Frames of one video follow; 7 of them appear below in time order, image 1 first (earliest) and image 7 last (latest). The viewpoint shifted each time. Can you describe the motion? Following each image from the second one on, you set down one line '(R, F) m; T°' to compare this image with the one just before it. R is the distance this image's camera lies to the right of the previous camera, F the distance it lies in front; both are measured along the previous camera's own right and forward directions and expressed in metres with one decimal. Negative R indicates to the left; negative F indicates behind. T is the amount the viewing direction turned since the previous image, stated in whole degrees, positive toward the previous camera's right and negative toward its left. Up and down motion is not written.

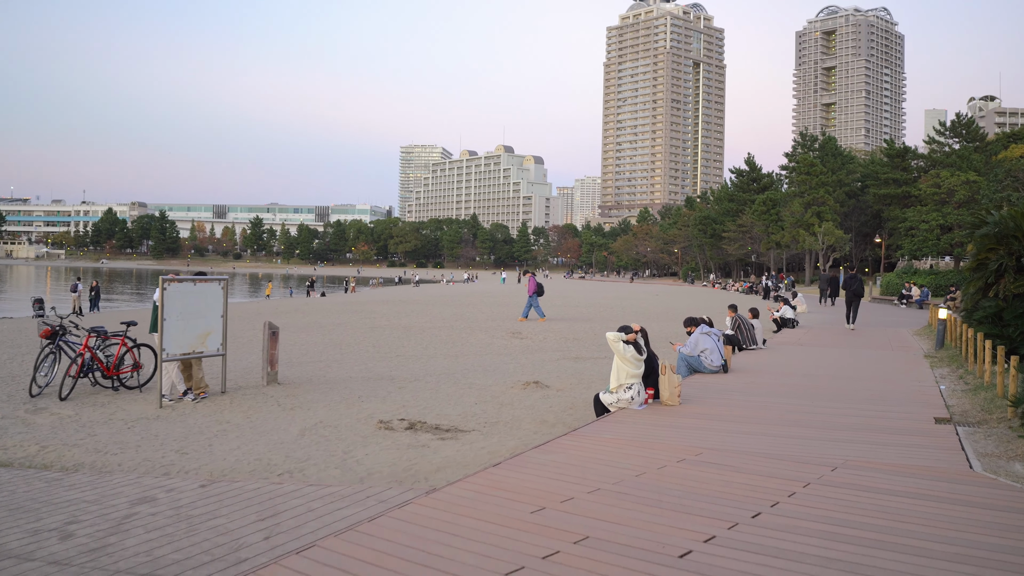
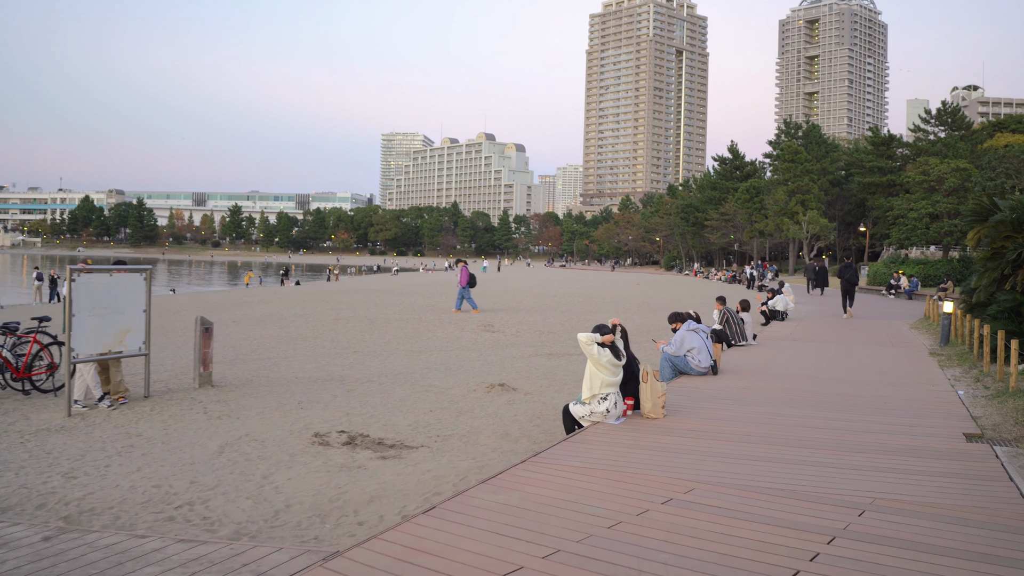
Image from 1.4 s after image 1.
(+0.1, +1.2) m; +1°
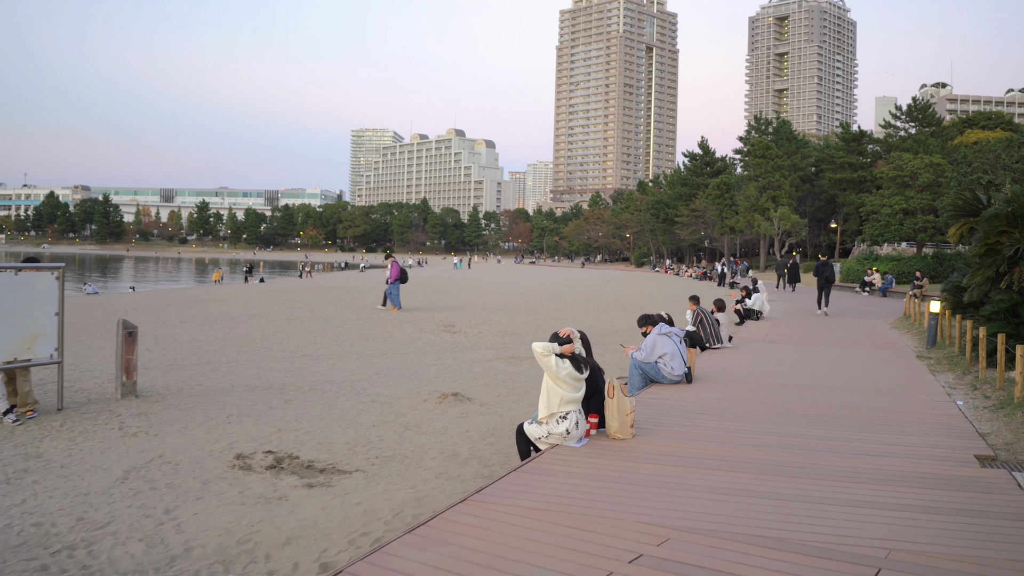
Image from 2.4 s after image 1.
(+0.1, +0.9) m; +1°
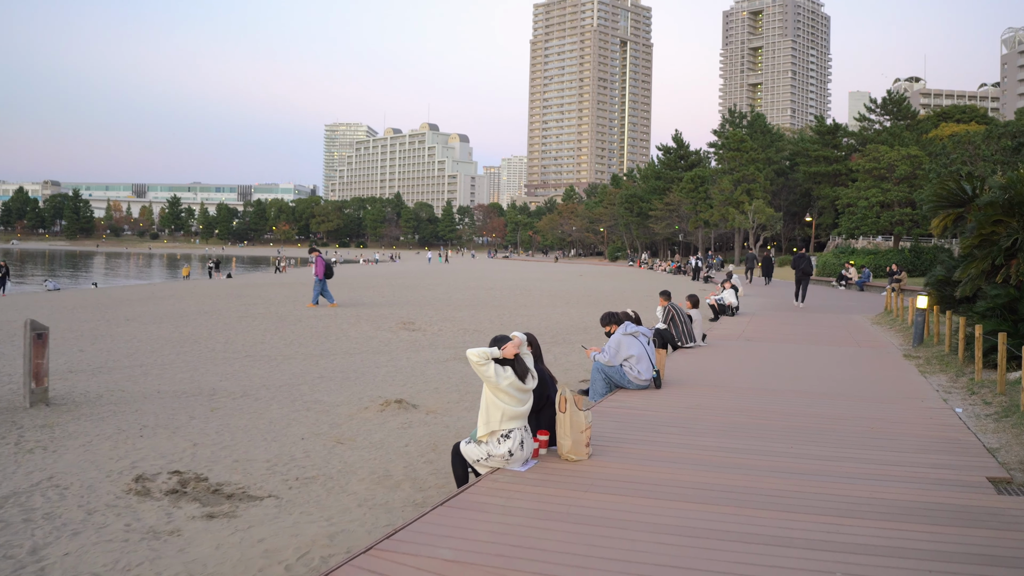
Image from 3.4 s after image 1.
(+0.2, +0.8) m; +1°
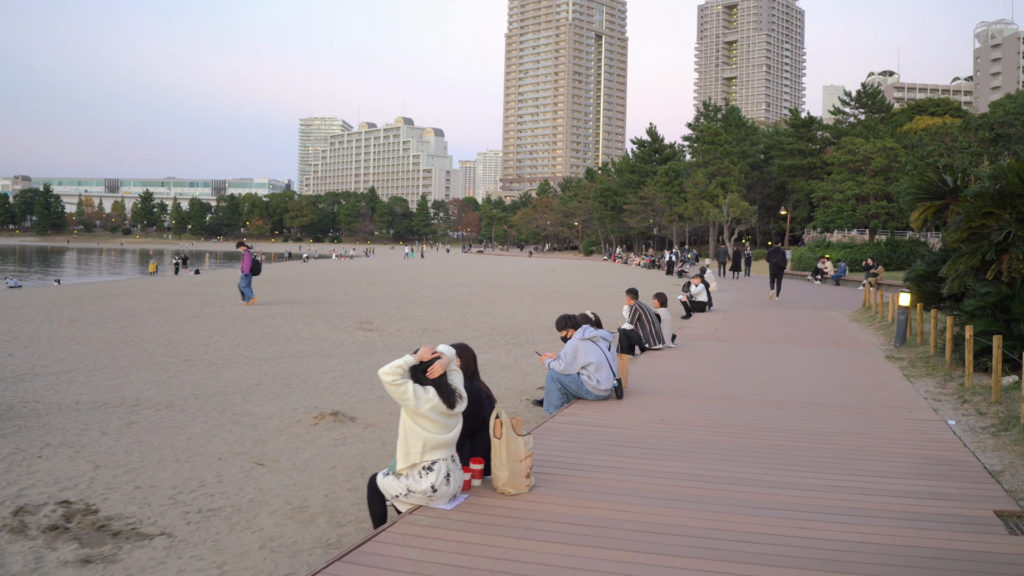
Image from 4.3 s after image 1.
(+0.2, +0.7) m; +1°
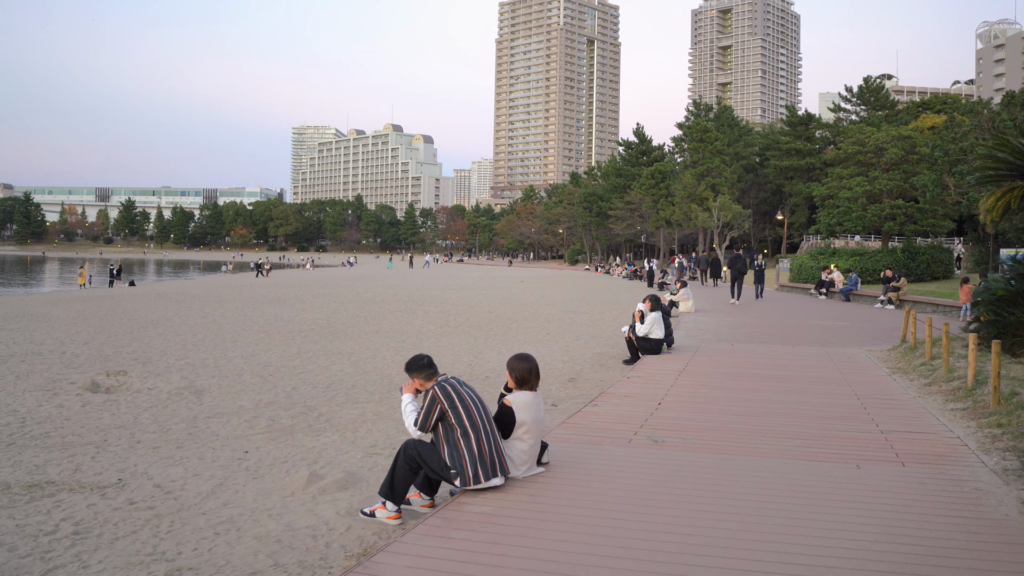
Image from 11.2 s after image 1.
(+1.2, +5.6) m; 0°
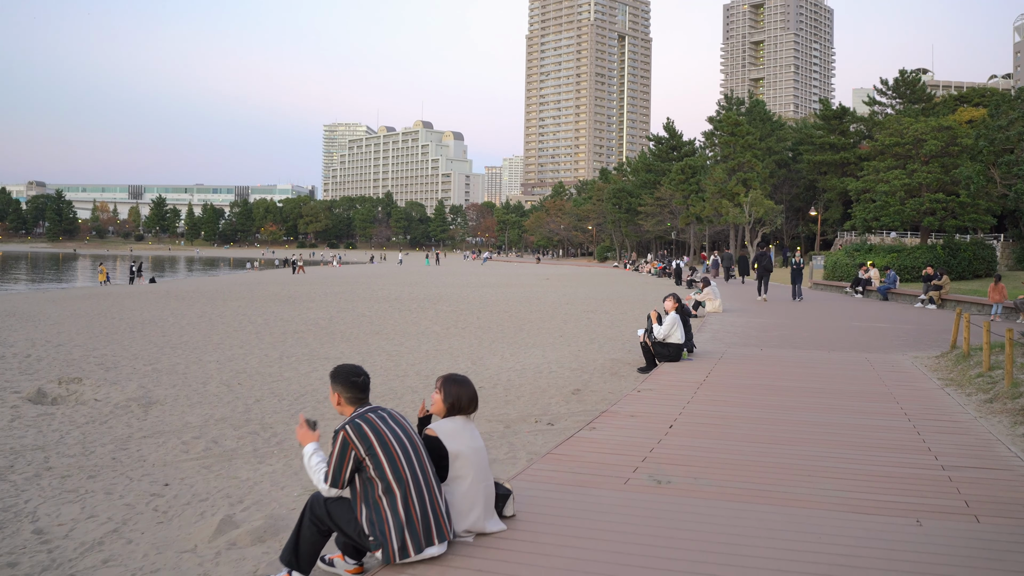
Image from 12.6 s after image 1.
(+0.2, +1.1) m; -1°
